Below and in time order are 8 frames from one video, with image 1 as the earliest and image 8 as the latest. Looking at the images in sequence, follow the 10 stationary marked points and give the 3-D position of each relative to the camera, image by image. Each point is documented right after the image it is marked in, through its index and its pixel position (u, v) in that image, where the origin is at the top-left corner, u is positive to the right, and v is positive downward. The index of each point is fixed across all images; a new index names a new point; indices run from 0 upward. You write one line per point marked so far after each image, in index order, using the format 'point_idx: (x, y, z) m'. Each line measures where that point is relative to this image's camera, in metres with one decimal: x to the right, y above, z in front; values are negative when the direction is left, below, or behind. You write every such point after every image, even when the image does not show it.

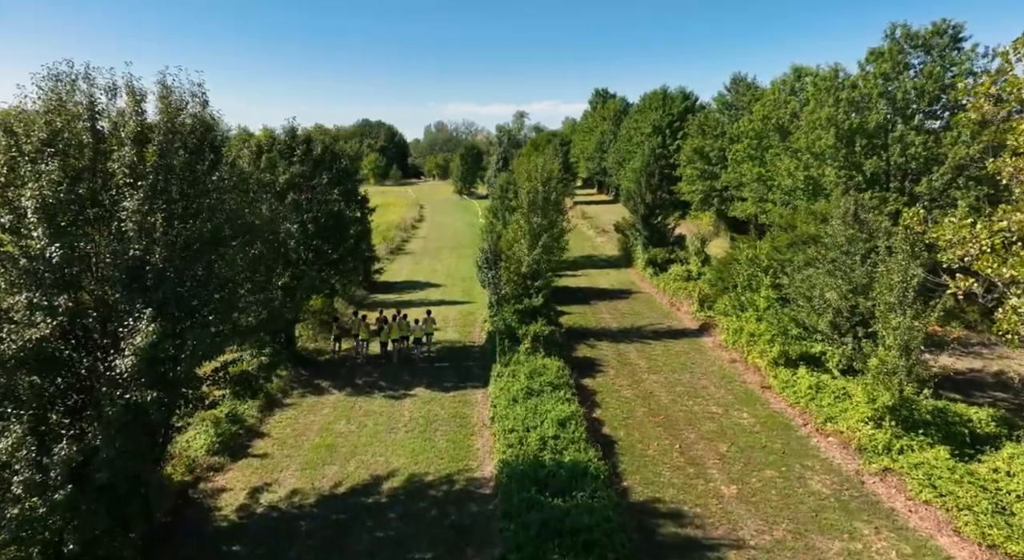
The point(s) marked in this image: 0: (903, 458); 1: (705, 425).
0: (+8.3, -3.8, +15.2) m
1: (+5.0, -3.8, +18.8) m
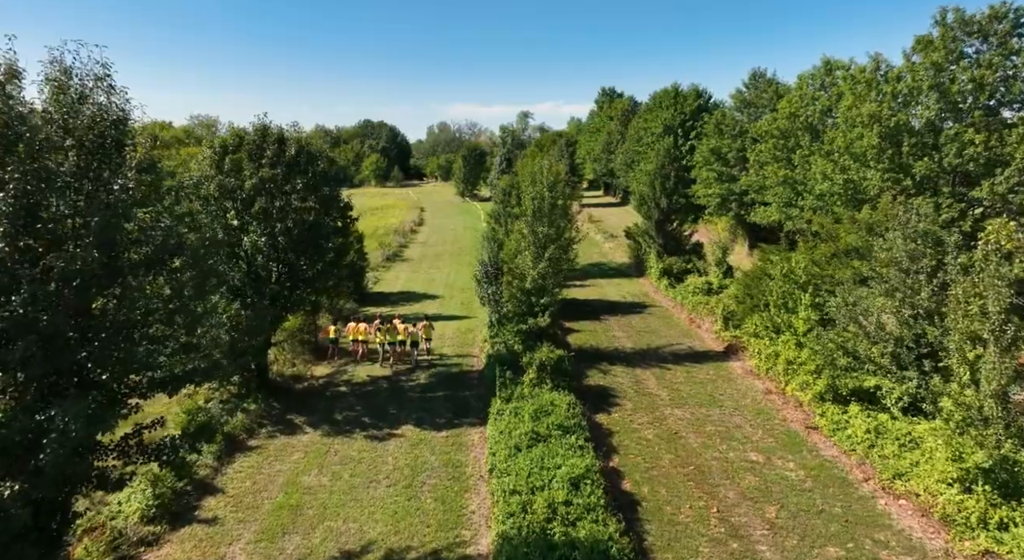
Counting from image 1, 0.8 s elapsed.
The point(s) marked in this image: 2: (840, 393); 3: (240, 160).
0: (+8.3, -4.3, +12.1) m
1: (+5.0, -4.3, +15.7) m
2: (+8.3, -2.9, +18.4) m
3: (-7.4, +3.2, +19.7) m
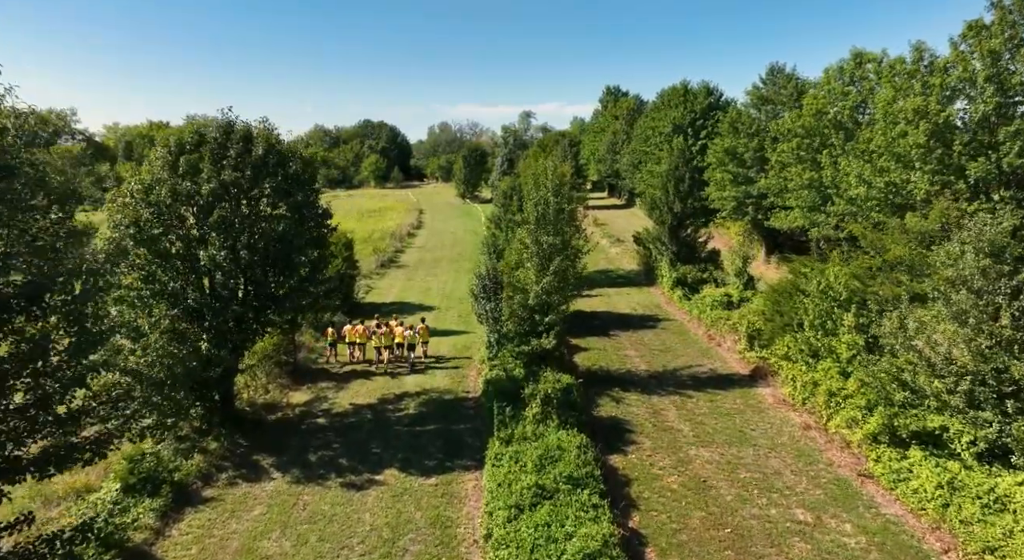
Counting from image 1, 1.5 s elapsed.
0: (+8.3, -4.8, +9.4) m
1: (+5.0, -4.8, +13.0) m
2: (+8.3, -3.3, +15.7) m
3: (-7.4, +2.8, +17.0) m
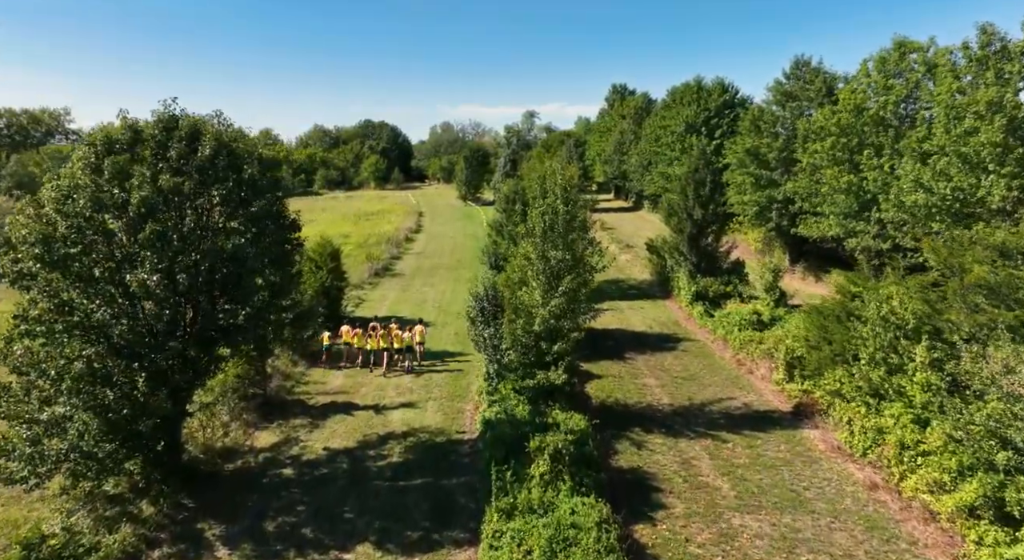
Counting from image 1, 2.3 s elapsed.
0: (+8.3, -5.3, +6.1) m
1: (+5.1, -5.3, +9.8) m
2: (+8.4, -3.9, +12.4) m
3: (-7.4, +2.2, +13.9) m
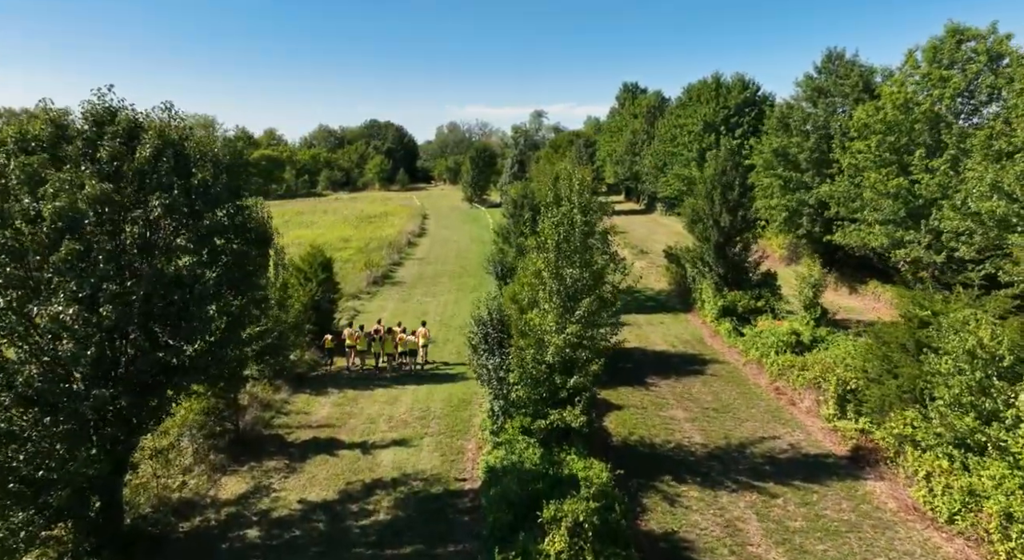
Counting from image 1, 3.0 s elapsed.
0: (+8.3, -5.8, +3.2) m
1: (+5.2, -5.8, +6.9) m
2: (+8.5, -4.4, +9.5) m
3: (-7.2, +1.7, +11.1) m
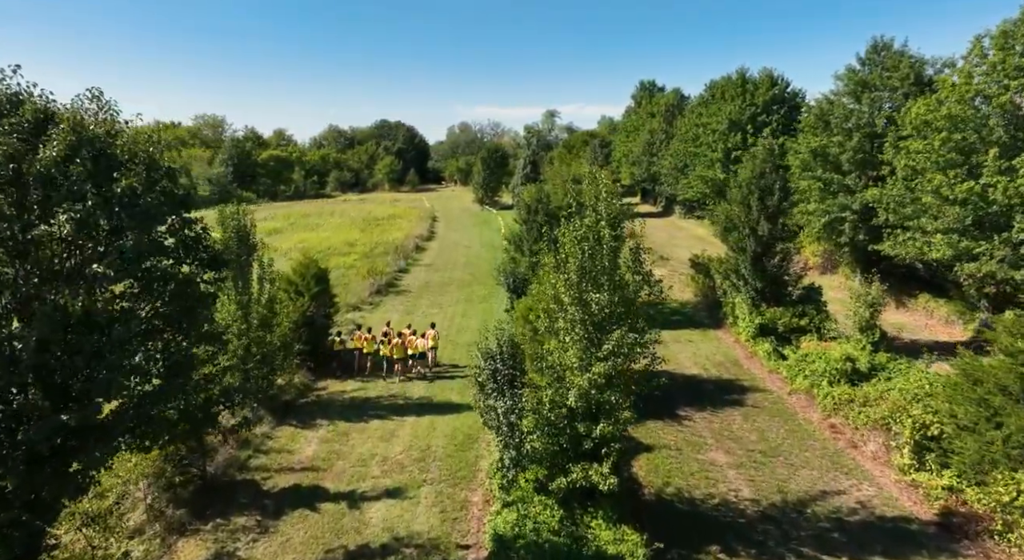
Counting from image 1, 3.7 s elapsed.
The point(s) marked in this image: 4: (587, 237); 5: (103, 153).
0: (+8.4, -6.3, +0.2) m
1: (+5.3, -6.3, +4.0) m
2: (+8.6, -4.9, +6.5) m
3: (-7.0, +1.3, +8.4) m
4: (+1.5, +0.8, +14.1) m
5: (-5.5, +1.7, +9.7) m
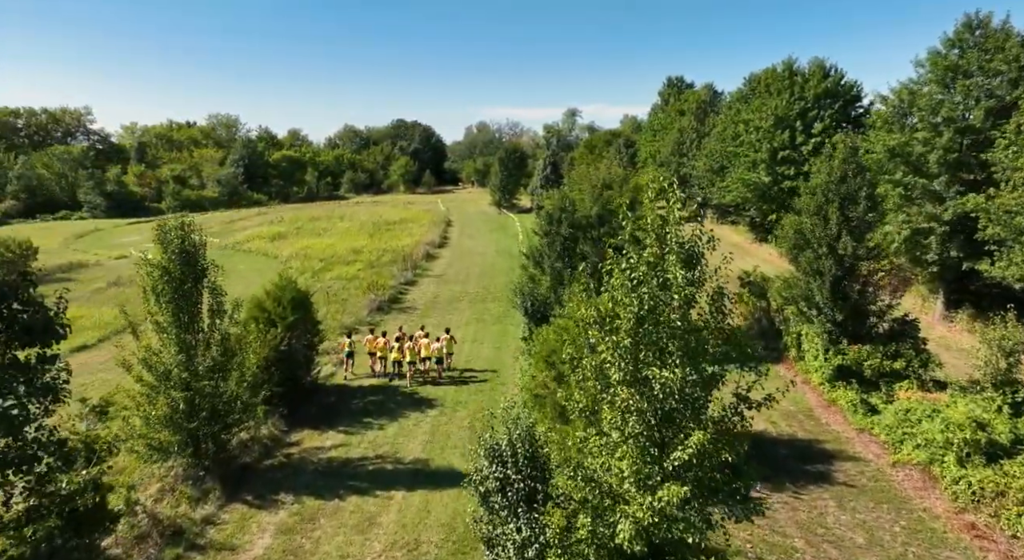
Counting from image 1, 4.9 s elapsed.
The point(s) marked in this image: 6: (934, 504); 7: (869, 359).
0: (+8.2, -7.1, -4.8) m
1: (+5.2, -7.1, -1.0) m
2: (+8.6, -5.7, +1.5) m
3: (-6.9, +0.5, +3.8) m
4: (+1.7, 0.0, +9.3) m
5: (-5.4, +1.0, +5.1) m
6: (+8.4, -4.4, +14.4) m
7: (+9.6, -2.2, +19.4) m
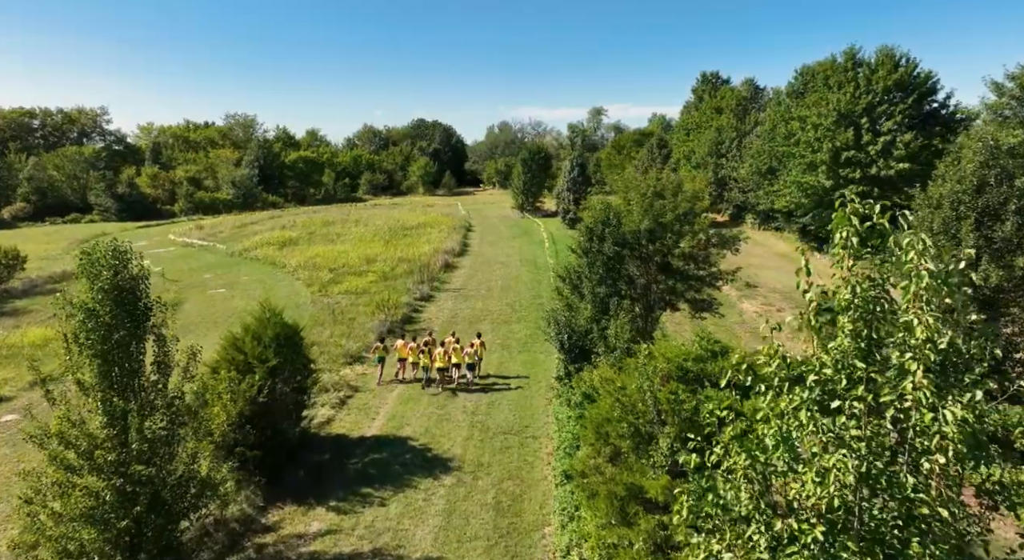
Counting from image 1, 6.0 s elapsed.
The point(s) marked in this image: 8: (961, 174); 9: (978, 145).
0: (+8.3, -8.0, -9.5) m
1: (+5.4, -8.0, -5.6) m
2: (+8.9, -6.6, -3.2) m
3: (-6.6, -0.3, -0.5) m
4: (+2.2, -0.8, +4.7) m
5: (-4.9, +0.2, +0.7) m
6: (+9.0, -5.3, +9.6) m
7: (+10.4, -3.0, +14.7) m
8: (+9.9, +2.4, +16.0) m
9: (+10.9, +3.1, +17.0) m
